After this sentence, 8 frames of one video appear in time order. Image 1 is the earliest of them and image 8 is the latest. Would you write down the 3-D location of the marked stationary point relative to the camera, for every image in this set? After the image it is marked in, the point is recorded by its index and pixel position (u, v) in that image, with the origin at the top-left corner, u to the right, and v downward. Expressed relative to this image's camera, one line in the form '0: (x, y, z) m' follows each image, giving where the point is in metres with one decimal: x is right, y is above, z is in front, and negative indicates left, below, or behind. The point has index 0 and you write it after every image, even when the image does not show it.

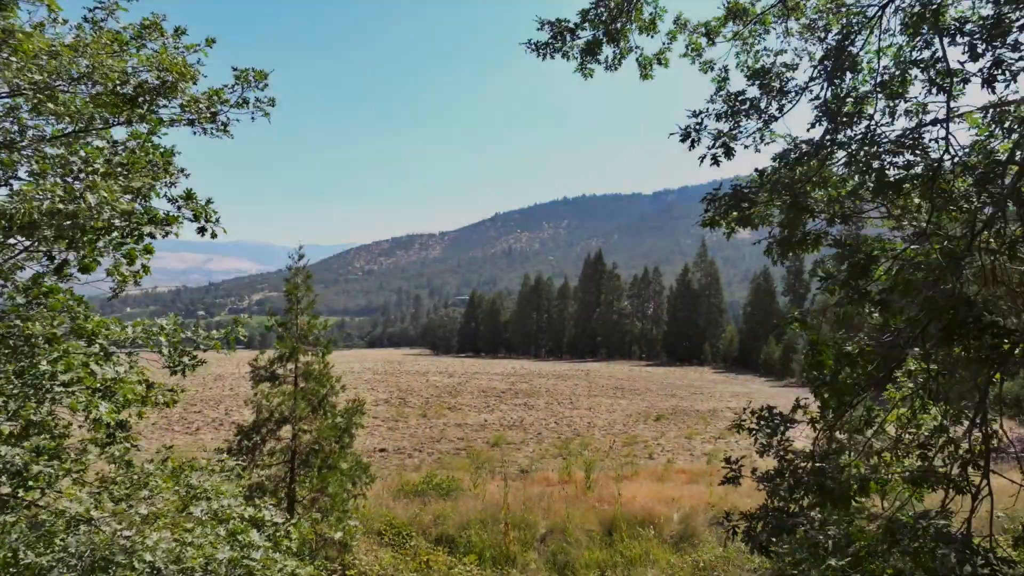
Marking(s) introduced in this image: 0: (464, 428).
0: (-1.1, -3.4, +17.2) m
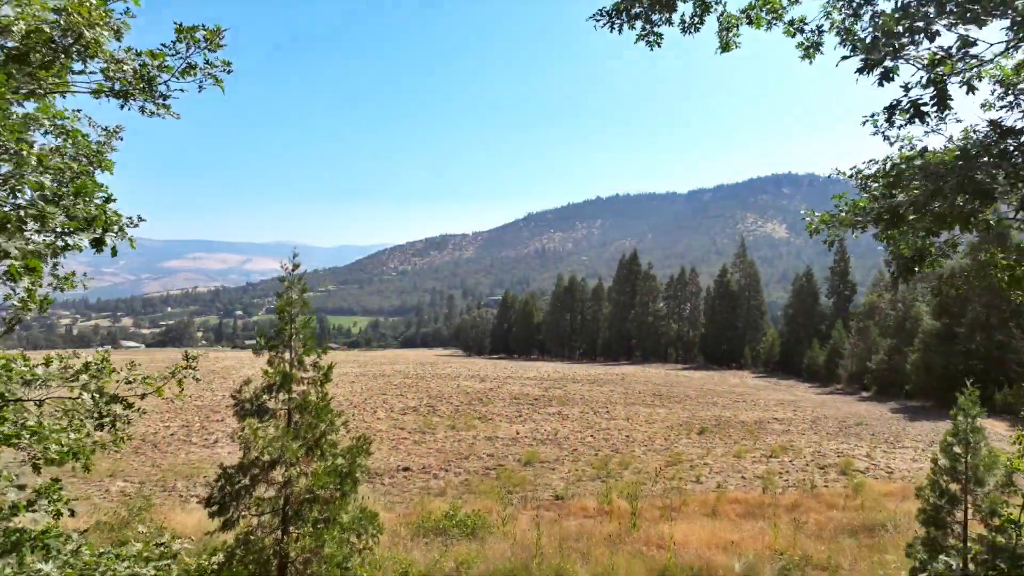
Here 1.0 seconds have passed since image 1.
0: (-0.4, -3.6, +16.2) m
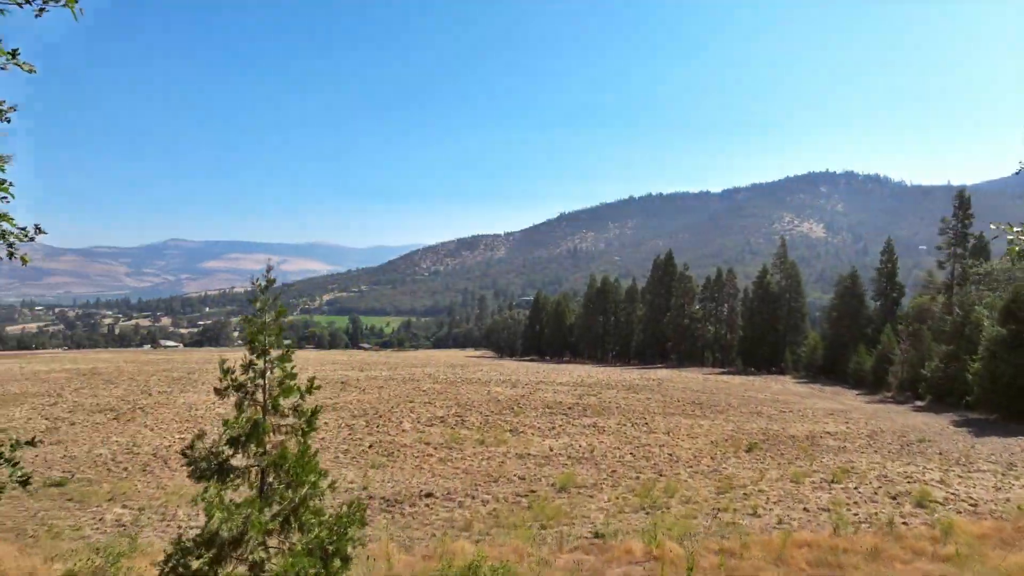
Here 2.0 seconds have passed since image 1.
0: (+0.3, -3.7, +15.0) m
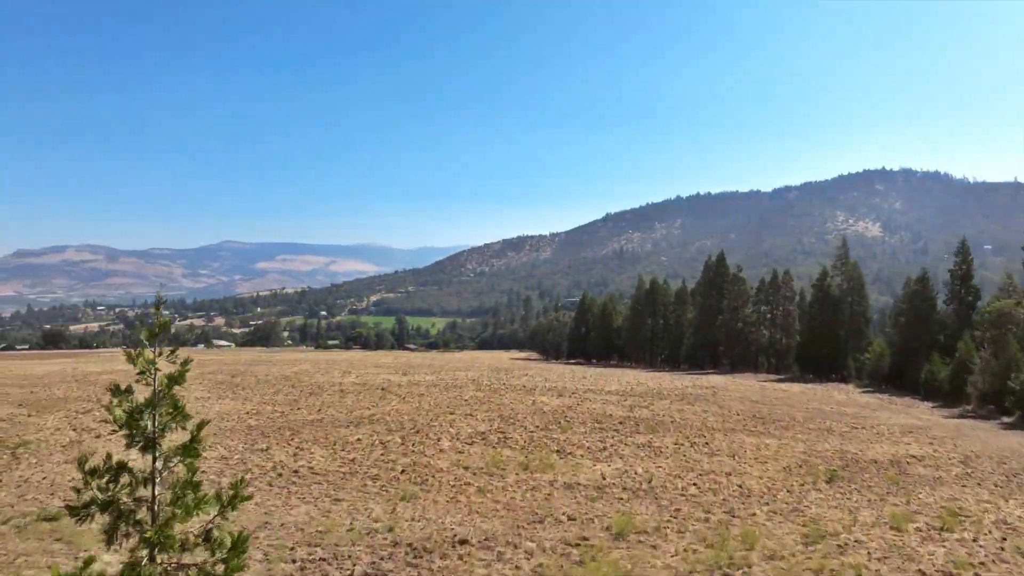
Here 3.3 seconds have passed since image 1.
0: (+1.2, -3.9, +13.2) m
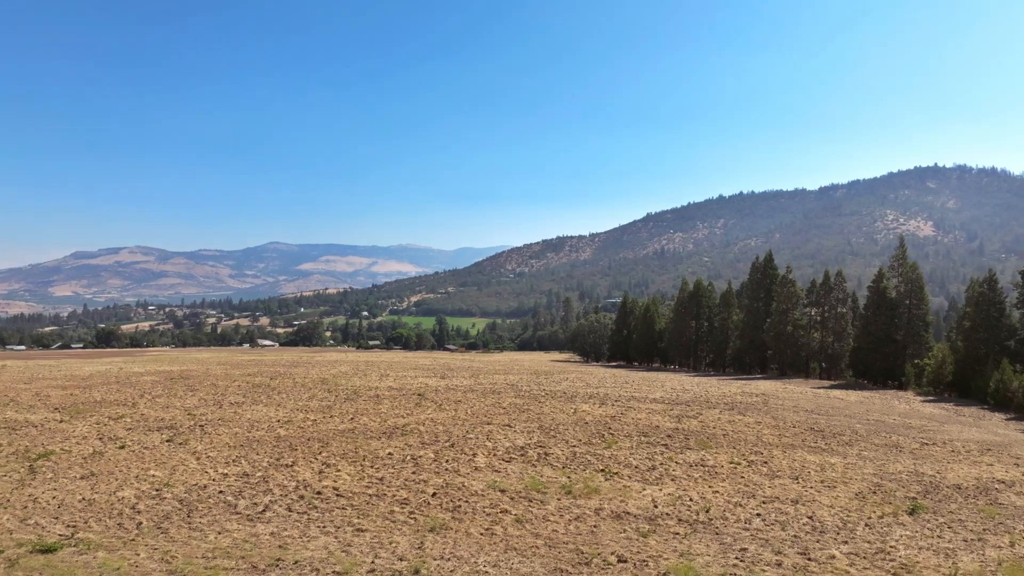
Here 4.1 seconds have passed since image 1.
0: (+1.9, -4.0, +11.8) m
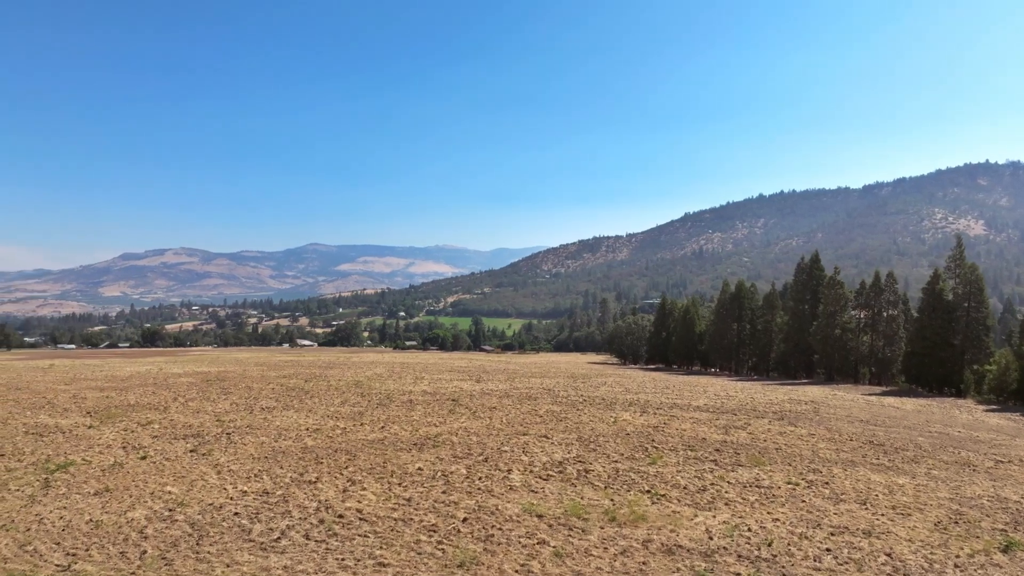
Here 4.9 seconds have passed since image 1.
0: (+2.5, -4.1, +10.4) m
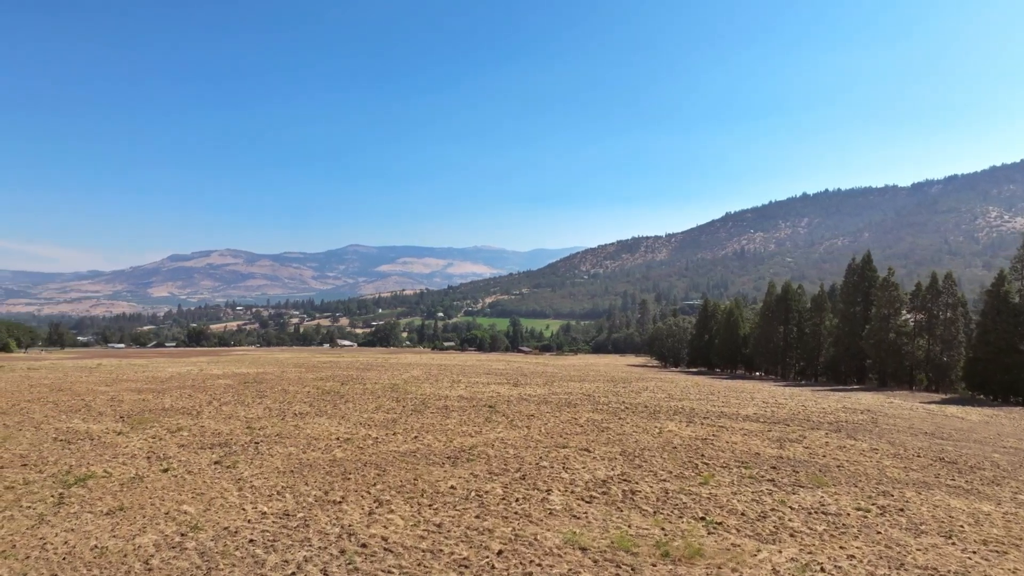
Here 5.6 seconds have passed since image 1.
0: (+3.0, -4.2, +9.0) m
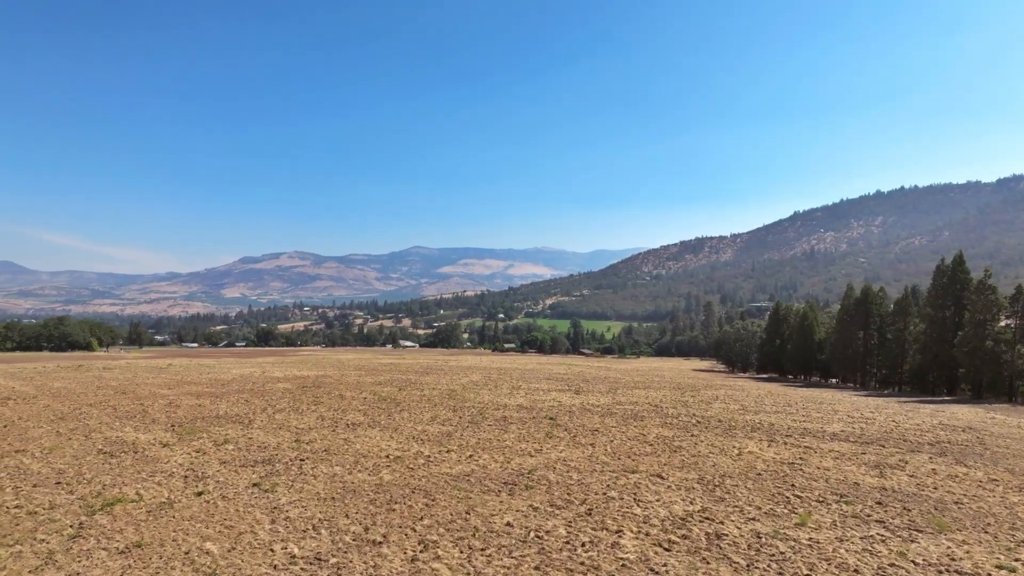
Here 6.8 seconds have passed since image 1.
0: (+3.7, -4.4, +6.7) m
